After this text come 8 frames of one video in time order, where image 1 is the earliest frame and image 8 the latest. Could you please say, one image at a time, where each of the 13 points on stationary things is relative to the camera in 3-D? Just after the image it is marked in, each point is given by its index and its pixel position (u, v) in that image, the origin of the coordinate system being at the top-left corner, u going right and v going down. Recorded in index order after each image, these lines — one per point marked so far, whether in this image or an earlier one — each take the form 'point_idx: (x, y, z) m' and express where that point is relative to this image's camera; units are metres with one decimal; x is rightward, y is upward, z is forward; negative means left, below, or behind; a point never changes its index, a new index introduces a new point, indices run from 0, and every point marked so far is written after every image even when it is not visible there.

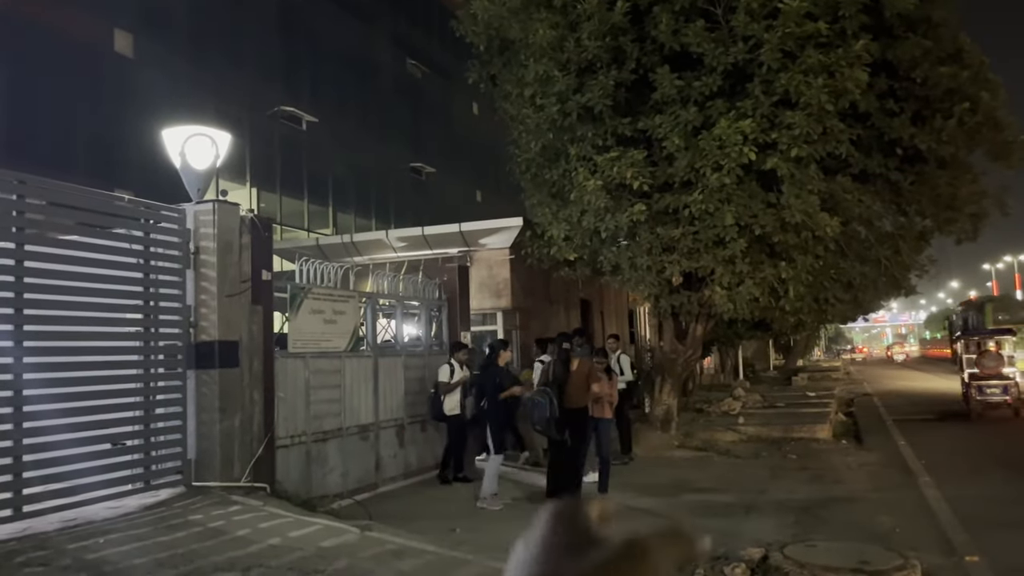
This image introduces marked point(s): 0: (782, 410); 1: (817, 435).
0: (+6.5, -3.0, +19.8) m
1: (+6.1, -2.9, +16.2) m
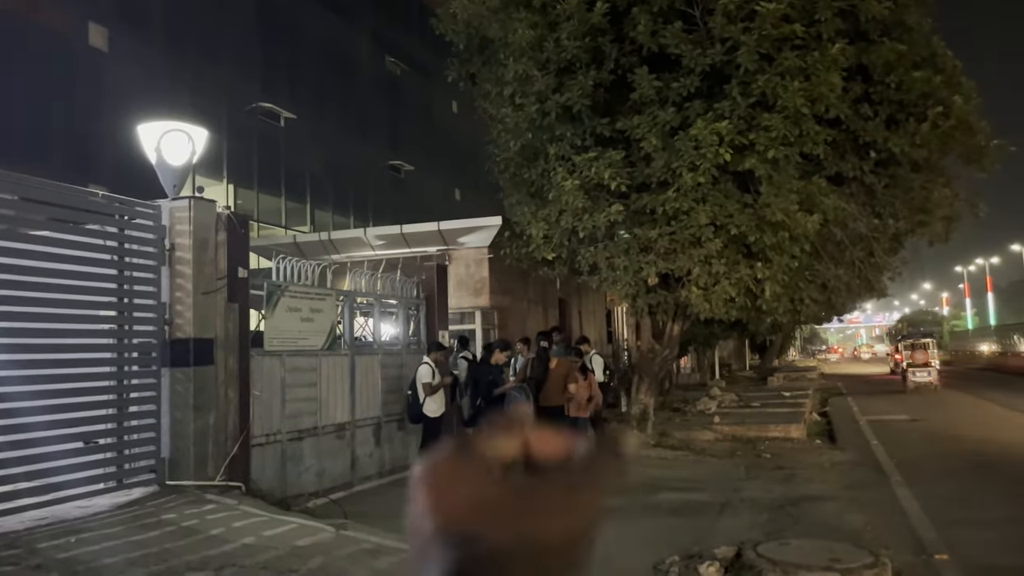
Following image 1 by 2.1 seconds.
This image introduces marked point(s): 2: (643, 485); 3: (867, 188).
0: (+6.0, -3.0, +20.0) m
1: (+5.6, -2.9, +16.3) m
2: (+1.8, -2.7, +11.0) m
3: (+5.4, +1.5, +12.4) m
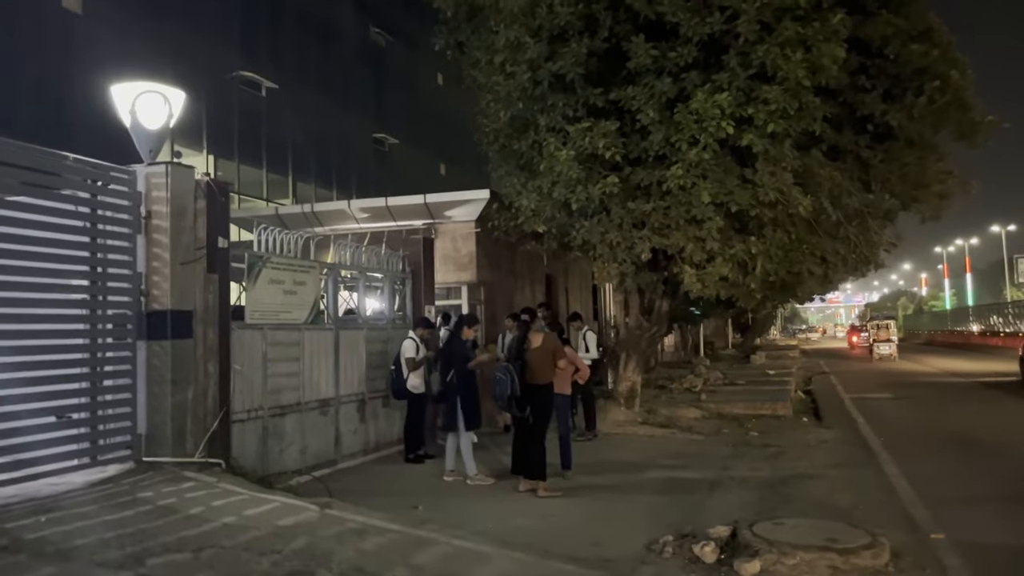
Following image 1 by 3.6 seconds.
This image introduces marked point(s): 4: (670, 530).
0: (+5.6, -2.4, +20.0) m
1: (+5.3, -2.5, +16.3) m
2: (+1.6, -2.3, +10.9) m
3: (+5.2, +1.9, +12.2) m
4: (+1.4, -2.2, +7.4) m
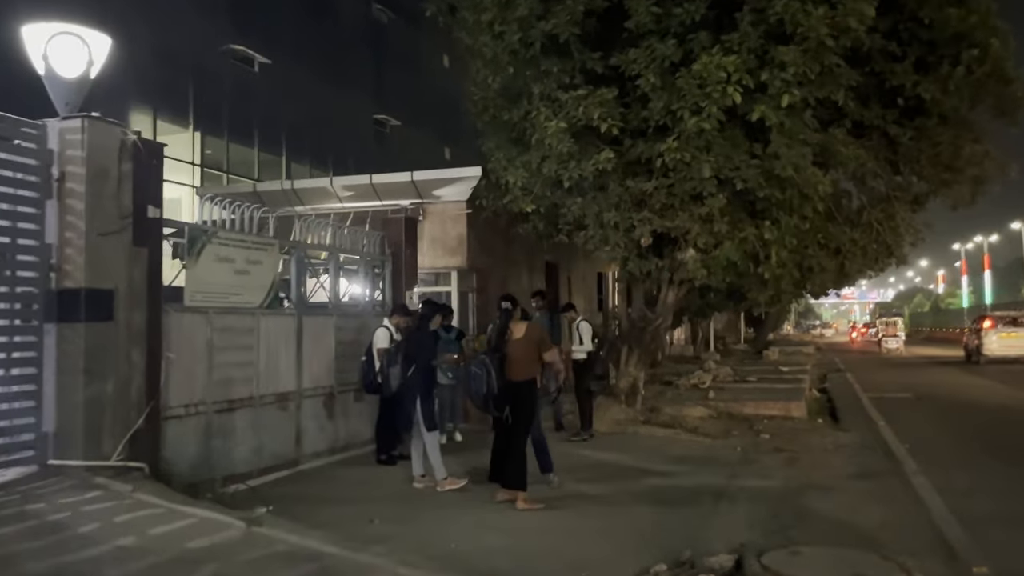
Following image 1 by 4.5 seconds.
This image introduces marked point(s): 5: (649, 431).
0: (+5.6, -2.2, +18.8) m
1: (+5.2, -2.3, +15.2) m
2: (+1.4, -2.2, +9.8) m
3: (+5.1, +2.0, +11.0) m
4: (+1.2, -2.1, +6.3) m
5: (+2.1, -2.2, +12.6) m
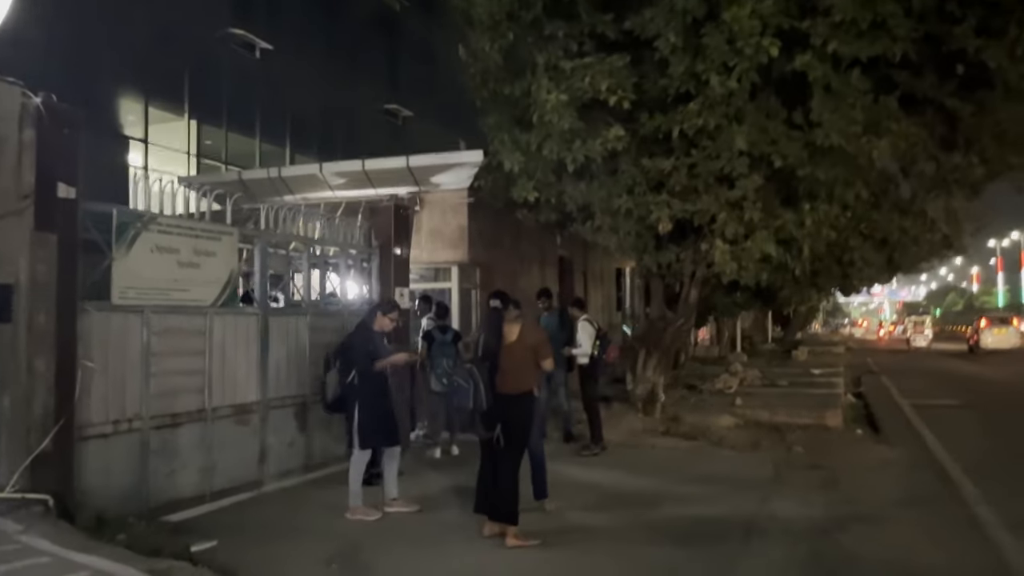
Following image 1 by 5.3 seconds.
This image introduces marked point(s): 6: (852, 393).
0: (+5.8, -2.2, +17.4) m
1: (+5.3, -2.3, +13.8) m
2: (+1.4, -2.1, +8.6) m
3: (+5.1, +2.0, +9.6) m
4: (+1.1, -2.0, +5.1) m
5: (+2.2, -2.2, +11.4) m
6: (+8.2, -2.6, +19.8) m
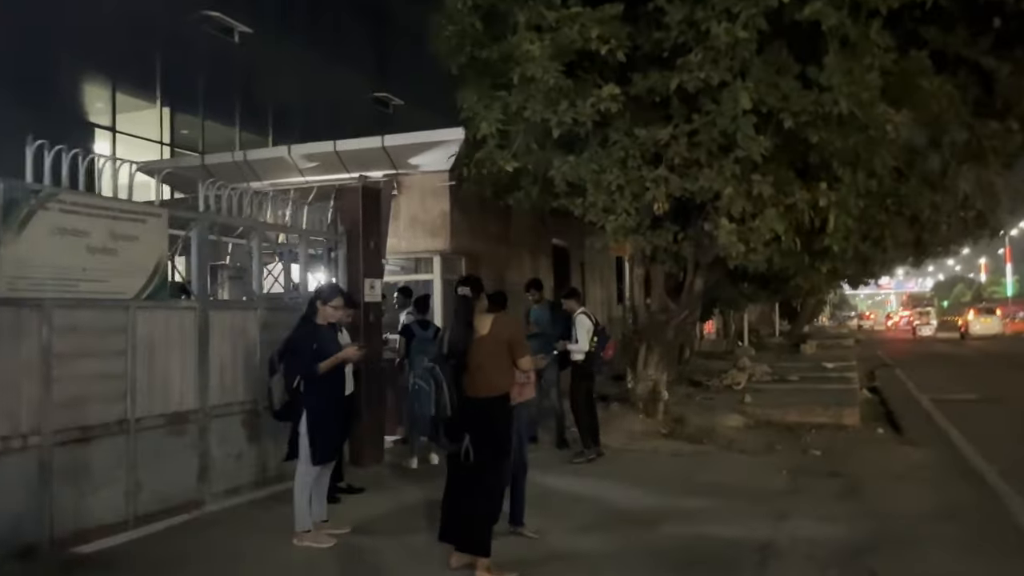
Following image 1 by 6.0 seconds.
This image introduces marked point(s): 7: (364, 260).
0: (+5.7, -2.0, +16.4) m
1: (+5.2, -2.1, +12.7) m
2: (+1.2, -2.0, +7.5) m
3: (+4.9, +2.2, +8.6) m
4: (+0.9, -1.9, +4.1) m
5: (+2.0, -2.0, +10.3) m
6: (+8.1, -2.3, +18.7) m
7: (-1.6, +0.3, +8.9) m
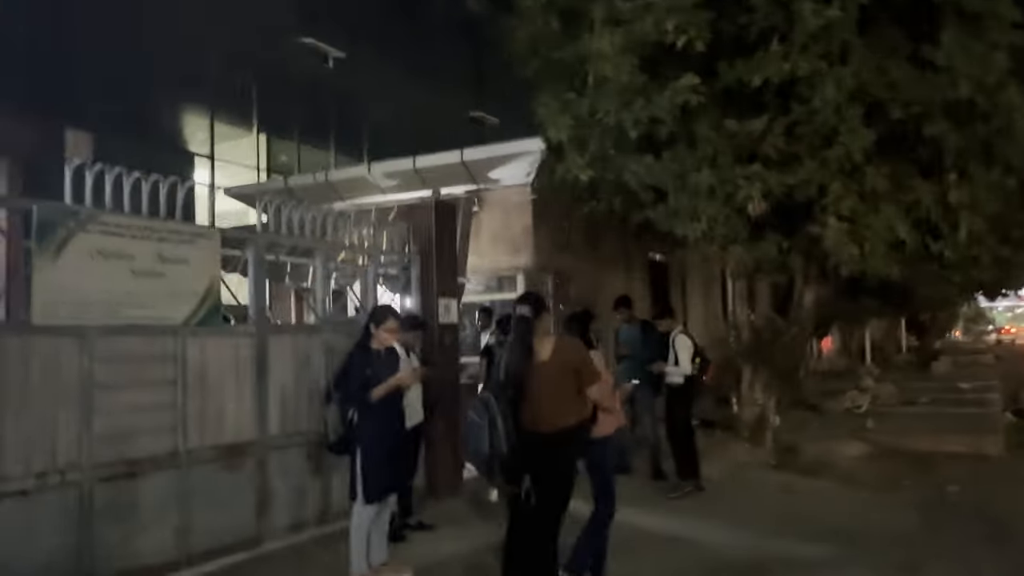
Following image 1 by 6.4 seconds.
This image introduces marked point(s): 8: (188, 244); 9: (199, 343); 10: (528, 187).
0: (+7.5, -2.2, +14.8) m
1: (+6.6, -2.2, +11.3) m
2: (+1.9, -2.1, +6.6) m
3: (+5.6, +2.1, +7.3) m
4: (+1.1, -2.0, +3.2) m
5: (+3.1, -2.2, +9.3) m
6: (+10.2, -2.5, +16.8) m
7: (-0.8, +0.1, +8.5) m
8: (-2.3, +0.3, +5.9) m
9: (-2.3, -0.4, +5.9) m
10: (+0.2, +1.3, +10.4) m
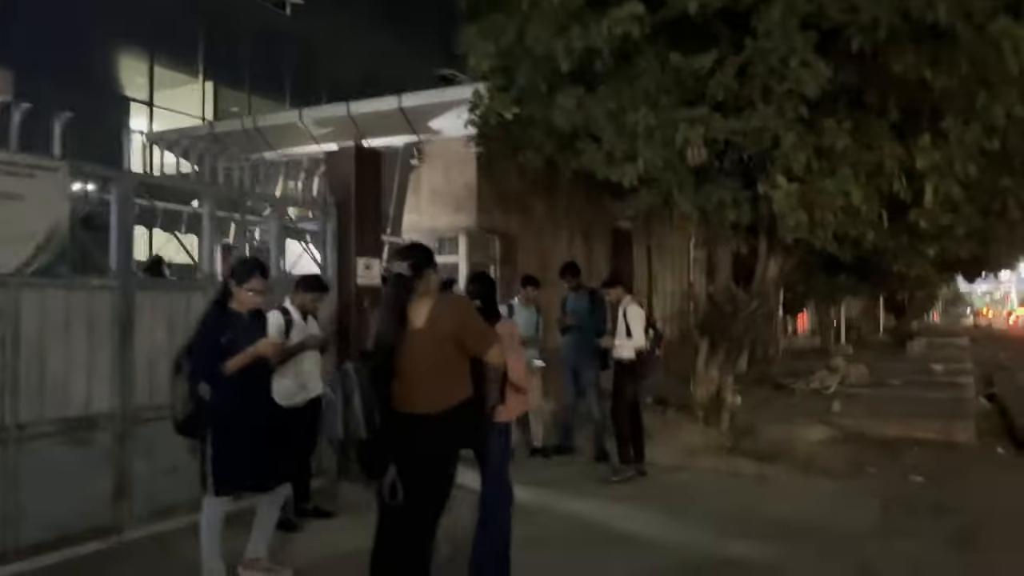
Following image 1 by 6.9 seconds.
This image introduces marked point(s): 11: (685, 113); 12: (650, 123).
0: (+6.6, -1.8, +14.1) m
1: (+5.8, -1.9, +10.6) m
2: (+1.2, -1.9, +5.8) m
3: (+5.0, +2.3, +6.4) m
4: (+0.5, -1.8, +2.4) m
5: (+2.3, -1.9, +8.5) m
6: (+9.3, -2.1, +16.2) m
7: (-1.4, +0.5, +7.5) m
8: (-2.9, +0.7, +4.9) m
9: (-2.9, 0.0, +5.0) m
10: (-0.5, +1.7, +9.5) m
11: (+1.4, +1.2, +6.1) m
12: (+1.1, +1.2, +6.2) m
